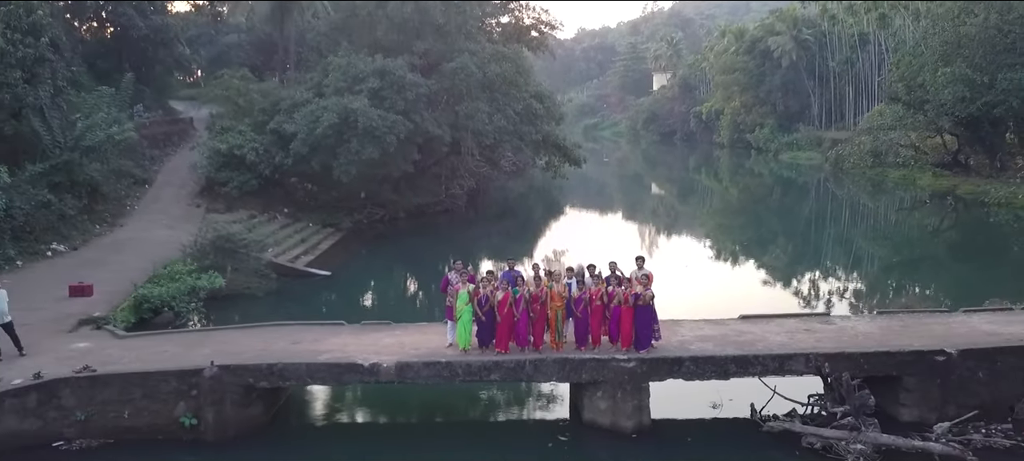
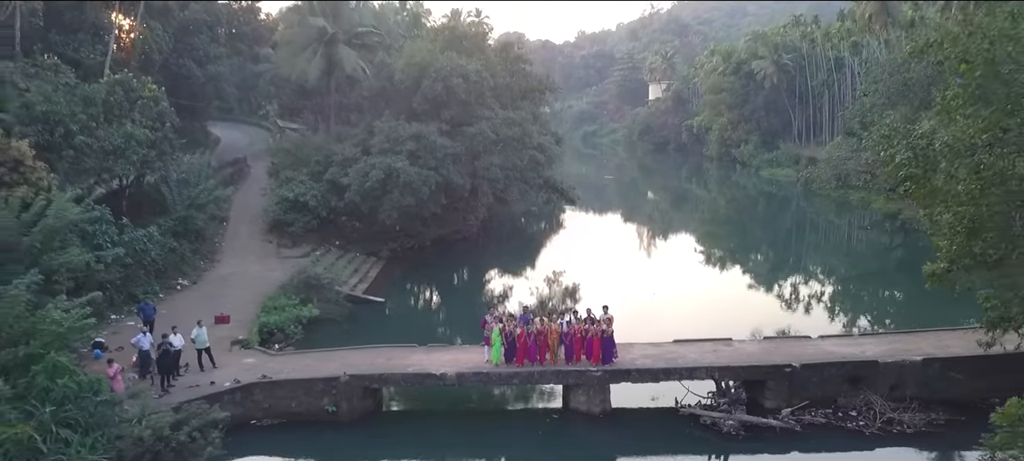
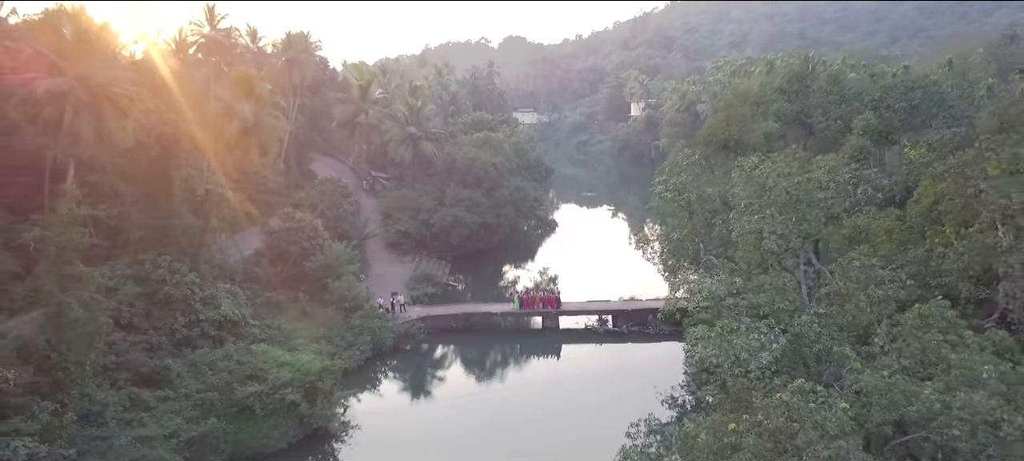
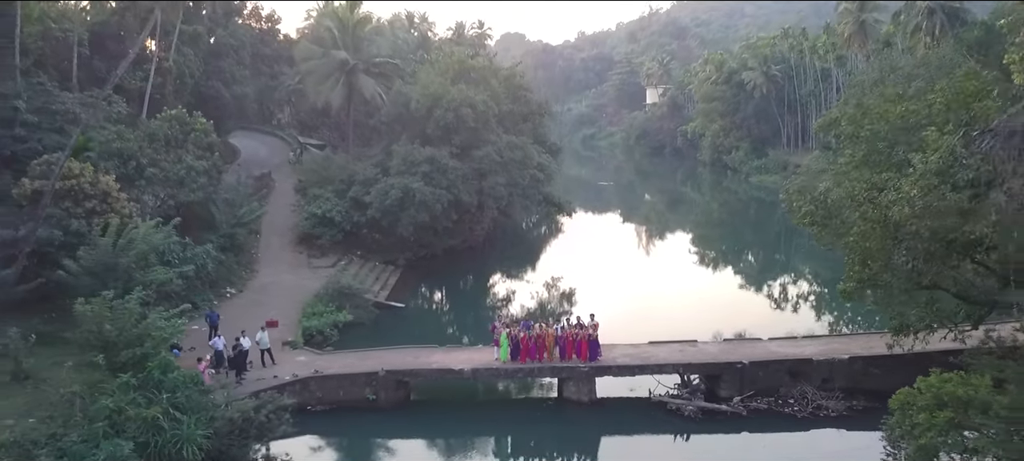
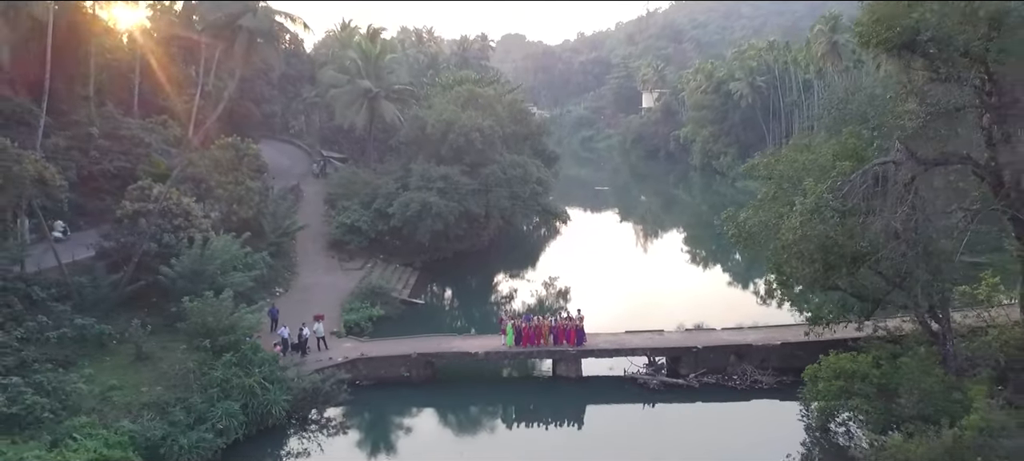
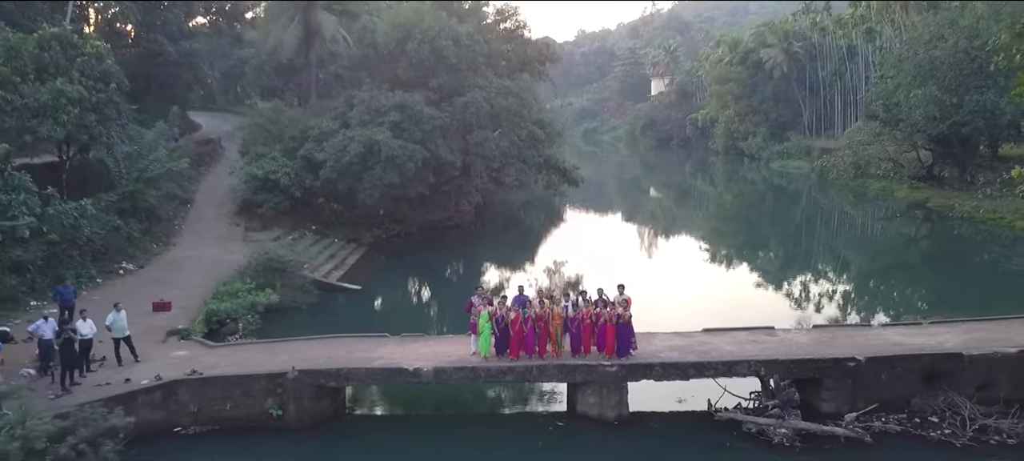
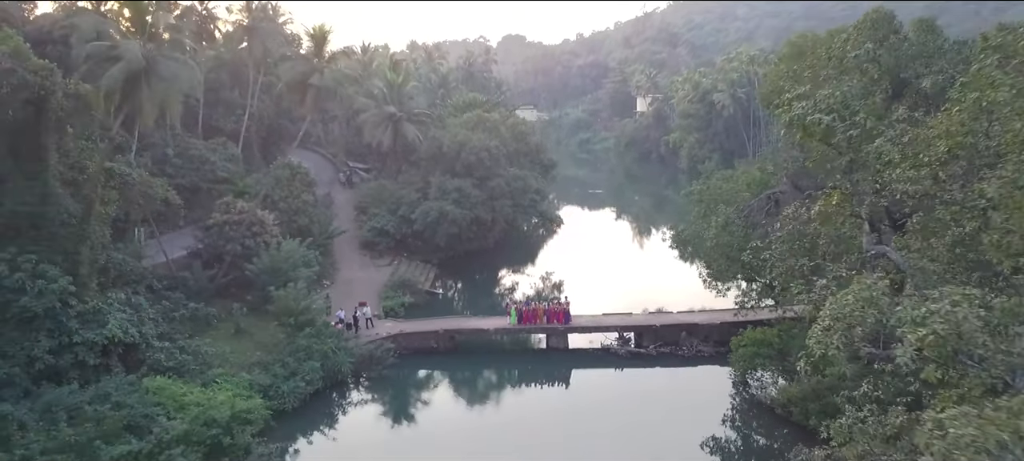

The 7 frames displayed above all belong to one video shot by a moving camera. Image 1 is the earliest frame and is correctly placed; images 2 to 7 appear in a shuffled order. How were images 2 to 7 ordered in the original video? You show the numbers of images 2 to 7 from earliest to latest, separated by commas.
6, 2, 4, 5, 7, 3
